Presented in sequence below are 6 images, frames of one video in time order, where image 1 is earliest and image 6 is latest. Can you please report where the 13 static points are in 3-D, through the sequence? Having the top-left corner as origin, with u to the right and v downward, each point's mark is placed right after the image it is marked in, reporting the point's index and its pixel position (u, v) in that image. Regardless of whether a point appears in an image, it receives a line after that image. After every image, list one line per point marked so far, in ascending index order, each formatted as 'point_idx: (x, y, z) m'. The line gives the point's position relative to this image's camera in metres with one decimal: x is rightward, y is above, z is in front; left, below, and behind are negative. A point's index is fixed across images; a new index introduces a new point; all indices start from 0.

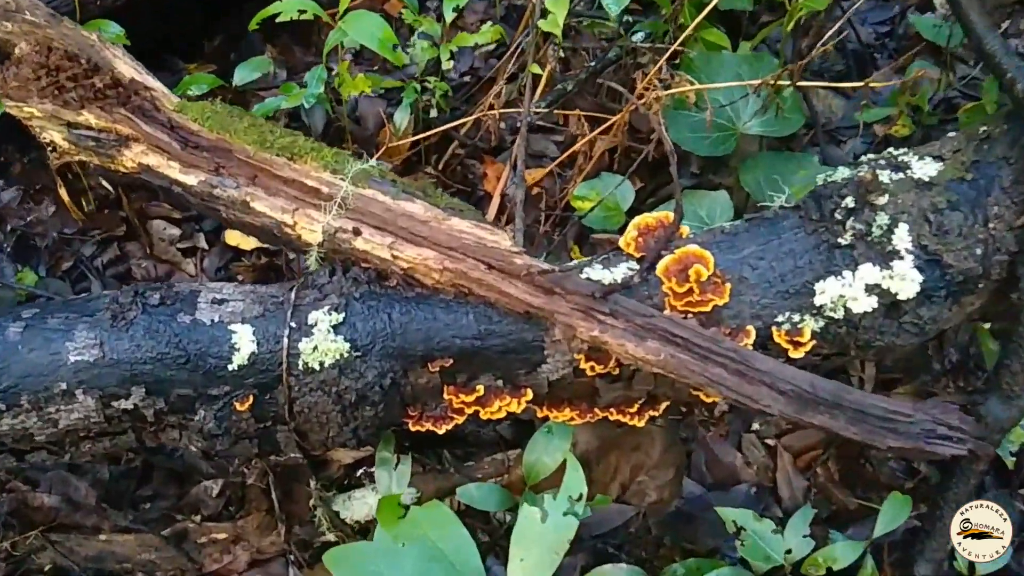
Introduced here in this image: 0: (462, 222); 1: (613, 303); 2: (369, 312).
0: (-0.2, +0.3, +4.2) m
1: (+0.5, -0.1, +4.1) m
2: (-0.7, -0.1, +4.1) m
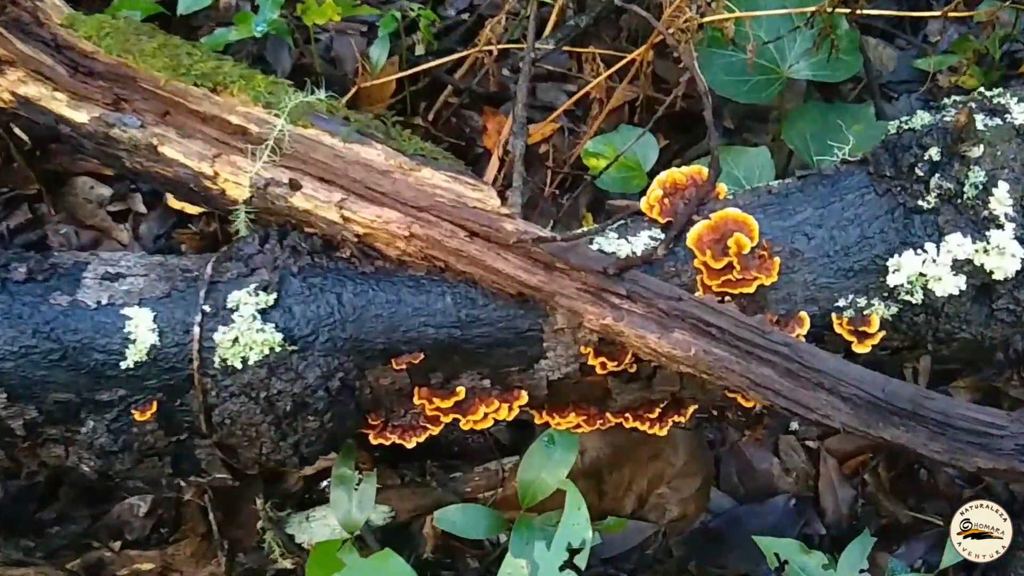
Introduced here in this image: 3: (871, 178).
0: (-0.3, +0.4, +3.2) m
1: (+0.4, 0.0, +3.1) m
2: (-0.8, 0.0, +3.2) m
3: (+1.4, +0.4, +3.3) m
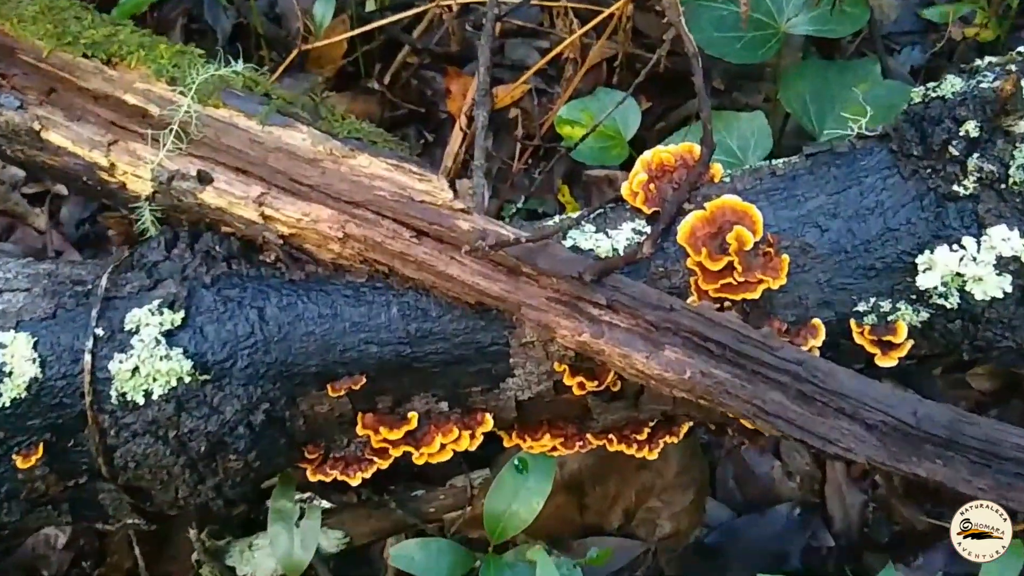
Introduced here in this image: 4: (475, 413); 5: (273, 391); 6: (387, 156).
0: (-0.4, +0.4, +2.7) m
1: (+0.3, 0.0, +2.6) m
2: (-0.9, -0.1, +2.7) m
3: (+1.2, +0.4, +2.8) m
4: (-0.1, -0.4, +3.0) m
5: (-0.7, -0.3, +2.7) m
6: (-0.4, +0.4, +2.7) m
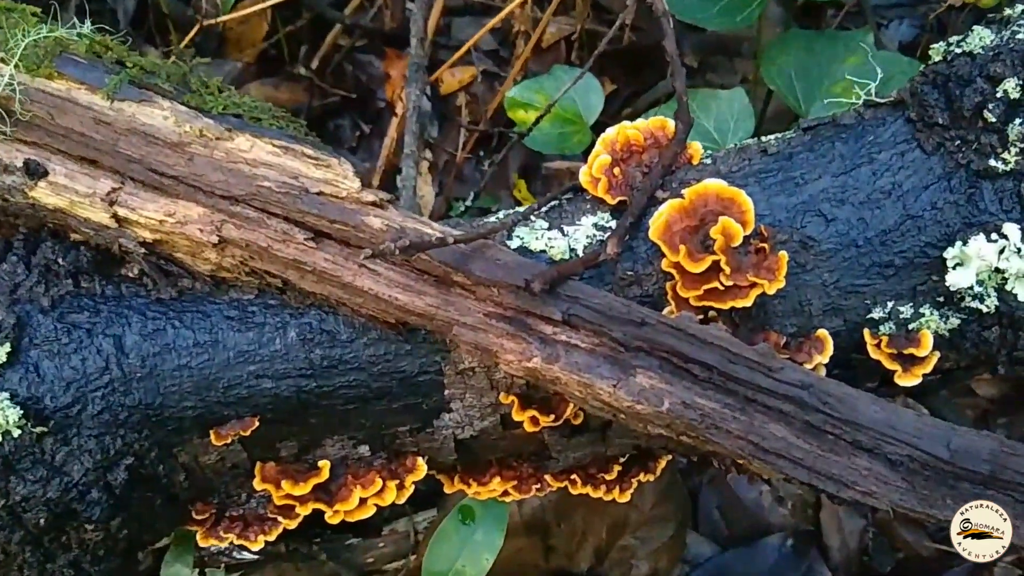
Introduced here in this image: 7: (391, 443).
0: (-0.6, +0.3, +2.1) m
1: (+0.1, 0.0, +2.1) m
2: (-1.0, -0.1, +2.0) m
3: (+1.0, +0.4, +2.3) m
4: (-0.3, -0.5, +2.4) m
5: (-0.9, -0.4, +2.1) m
6: (-0.6, +0.4, +2.1) m
7: (-0.3, -0.4, +2.4) m
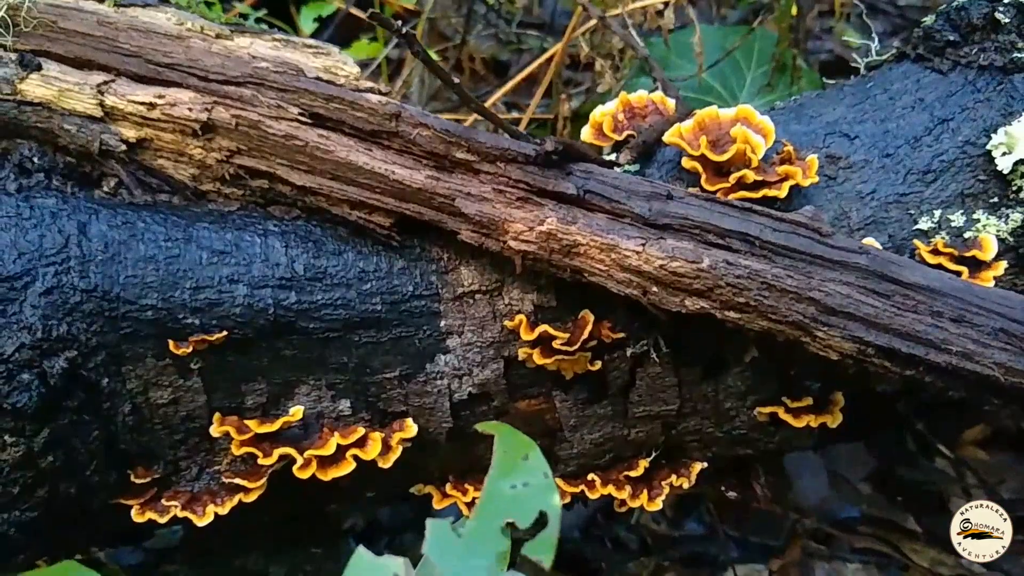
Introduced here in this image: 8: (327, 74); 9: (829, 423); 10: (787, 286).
0: (-0.6, +0.6, +2.0) m
1: (+0.1, +0.2, +1.9) m
2: (-1.0, +0.1, +1.8) m
3: (+1.1, +0.6, +2.3) m
4: (-0.3, -0.3, +2.0) m
5: (-0.9, -0.1, +1.8) m
6: (-0.6, +0.6, +2.1) m
7: (-0.3, -0.2, +2.0) m
8: (-0.4, +0.5, +2.0) m
9: (+0.8, -0.3, +2.1) m
10: (+0.5, 0.0, +1.7) m
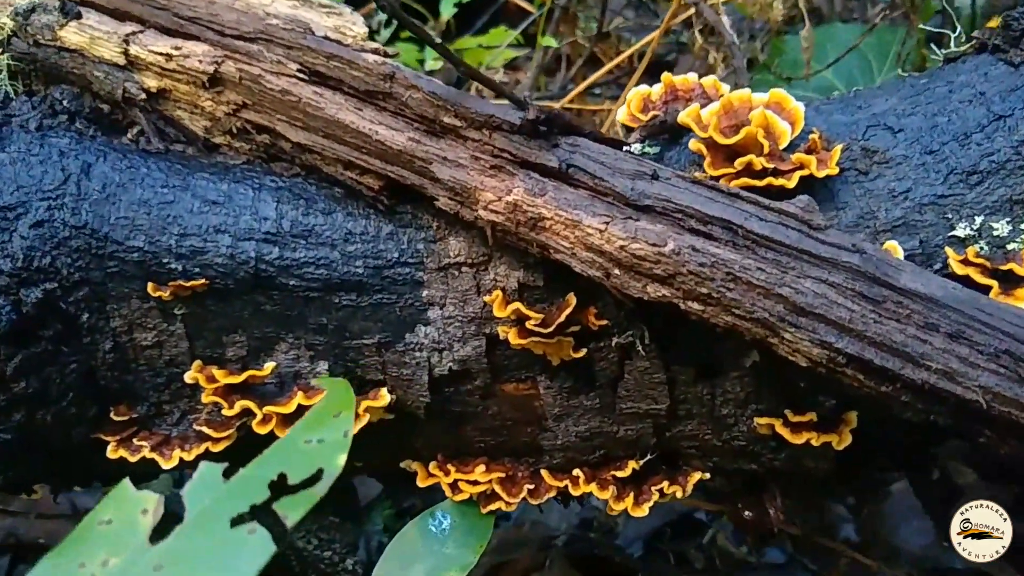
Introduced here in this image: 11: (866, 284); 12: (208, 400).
0: (-0.6, +0.7, +2.1) m
1: (+0.1, +0.3, +1.8) m
2: (-1.1, +0.3, +1.9) m
3: (+1.1, +0.5, +2.0) m
4: (-0.3, -0.2, +2.0) m
5: (-0.9, 0.0, +1.9) m
6: (-0.5, +0.7, +2.1) m
7: (-0.4, -0.2, +2.0) m
8: (-0.4, +0.6, +2.0) m
9: (+0.7, -0.3, +1.9) m
10: (+0.4, 0.0, +1.6) m
11: (+0.6, 0.0, +1.5) m
12: (-0.7, -0.2, +1.9) m
